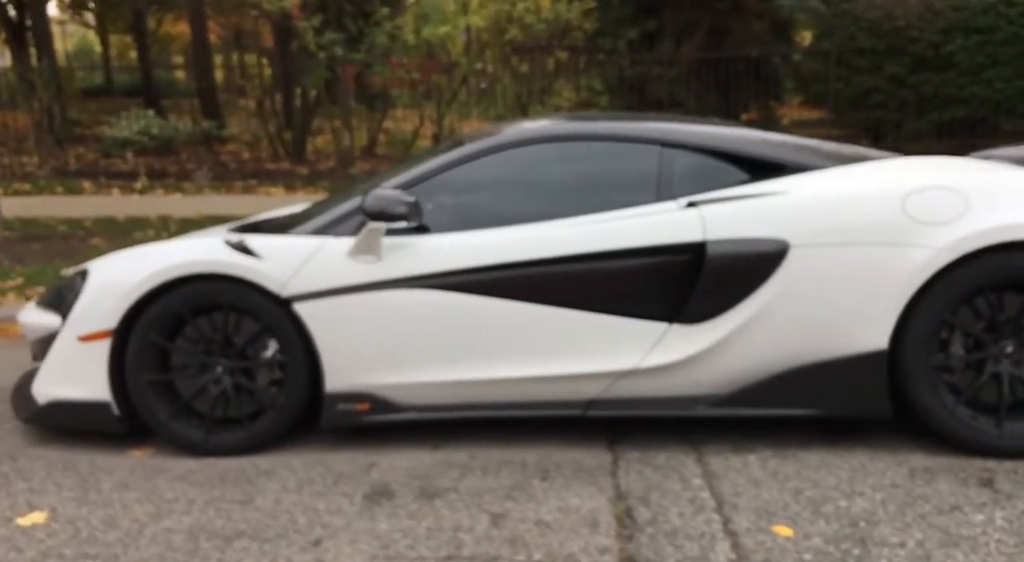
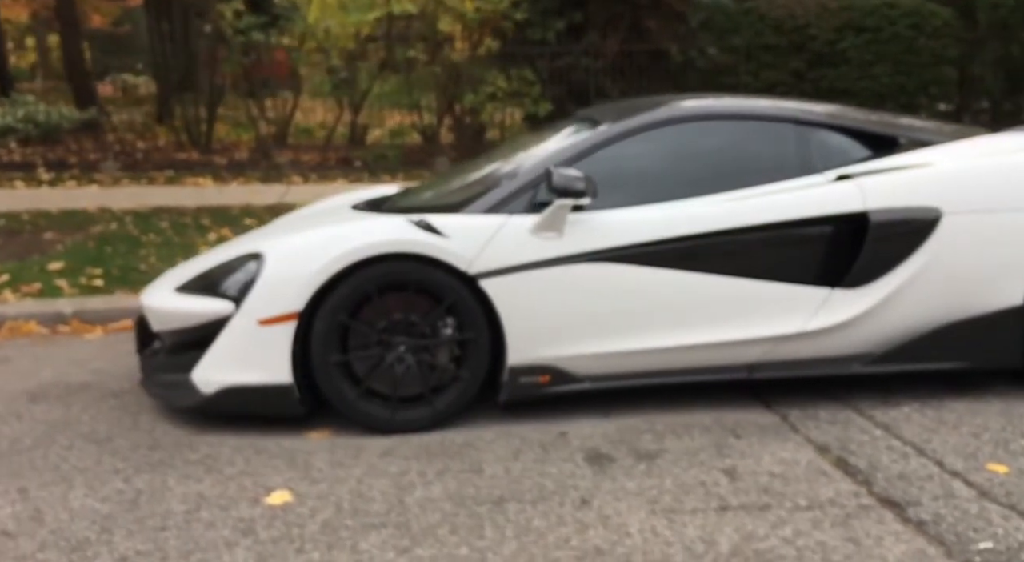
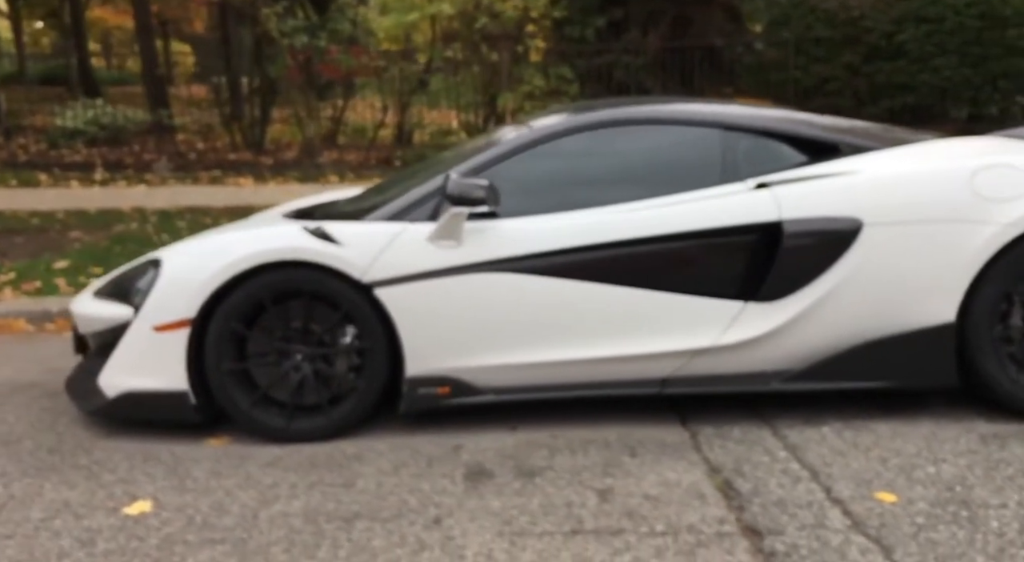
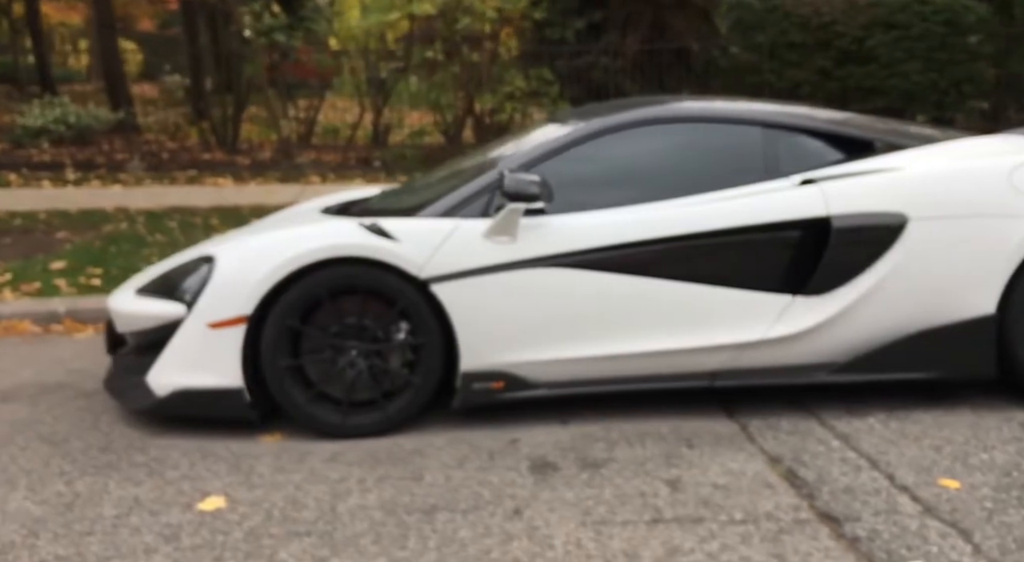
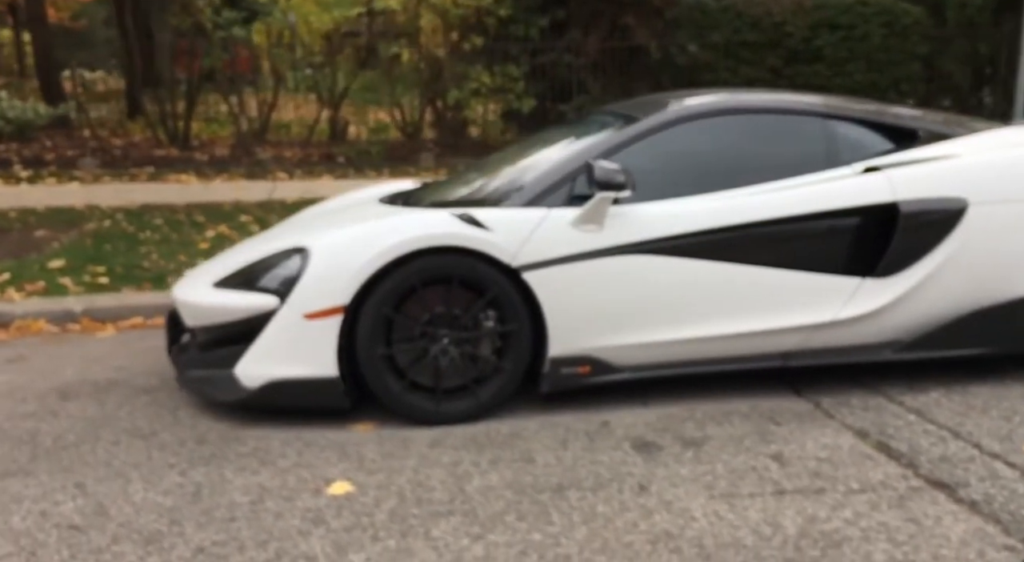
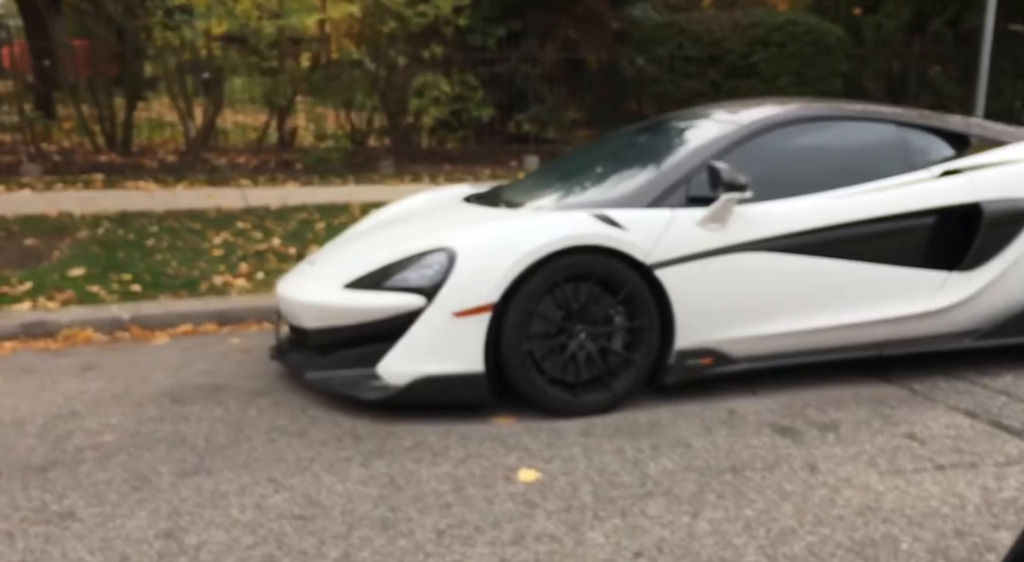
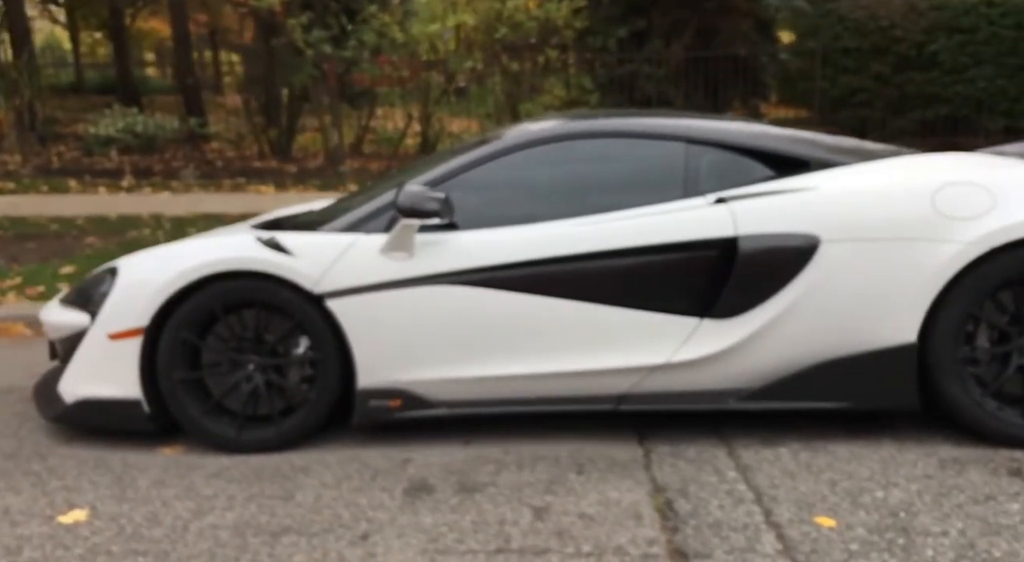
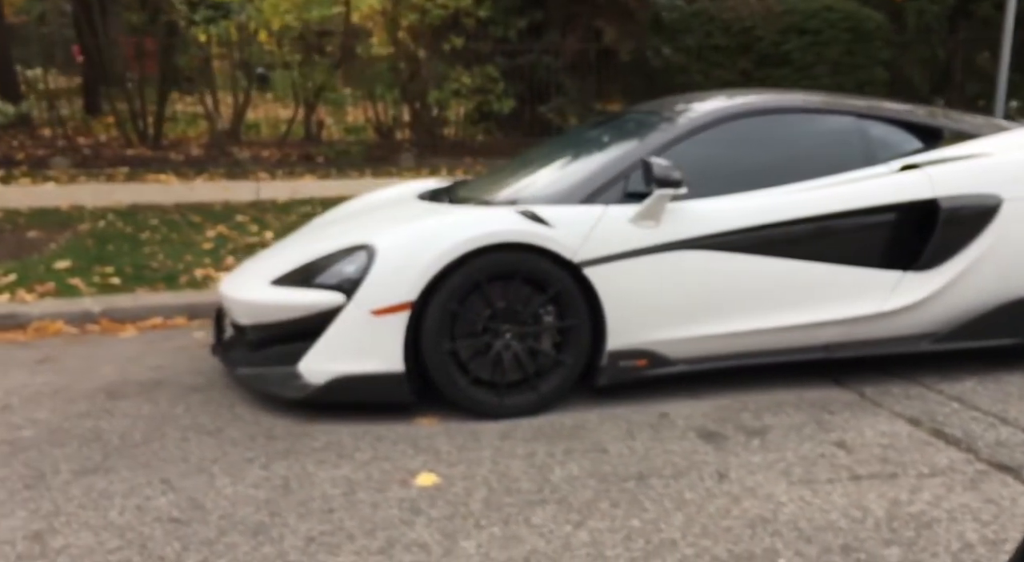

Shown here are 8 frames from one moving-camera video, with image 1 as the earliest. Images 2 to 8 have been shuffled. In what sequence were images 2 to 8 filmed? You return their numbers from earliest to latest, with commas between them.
7, 3, 4, 2, 5, 8, 6
